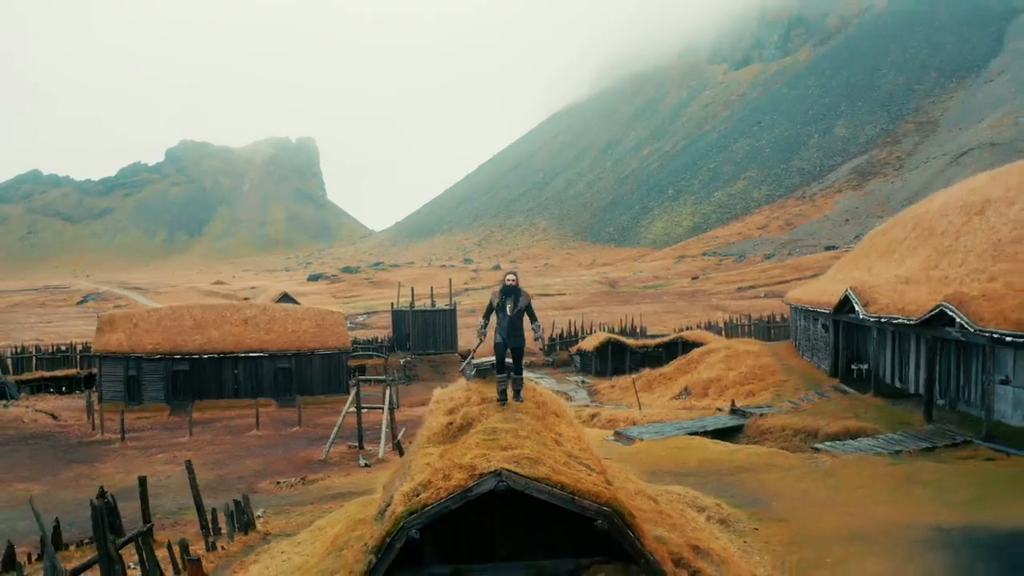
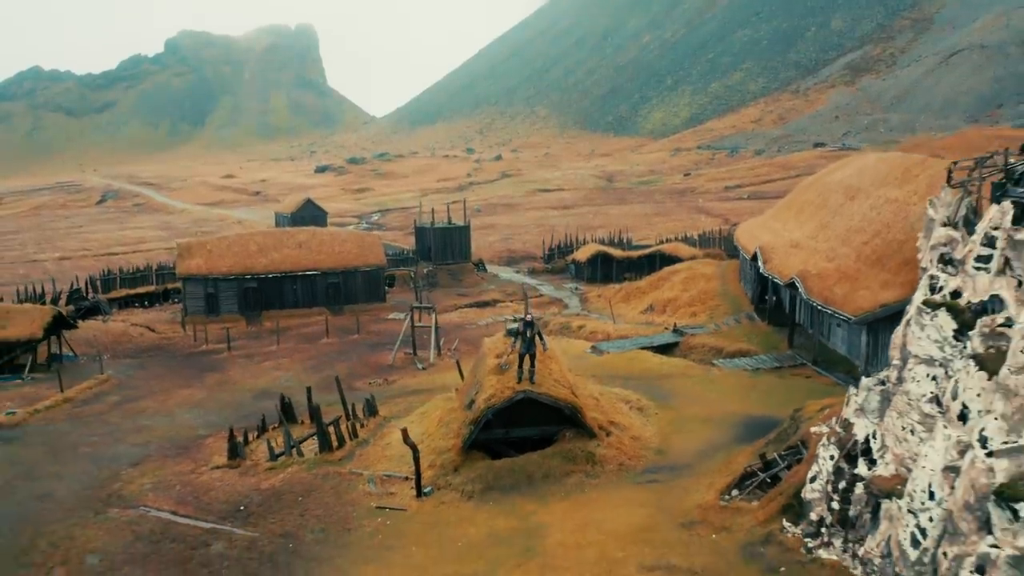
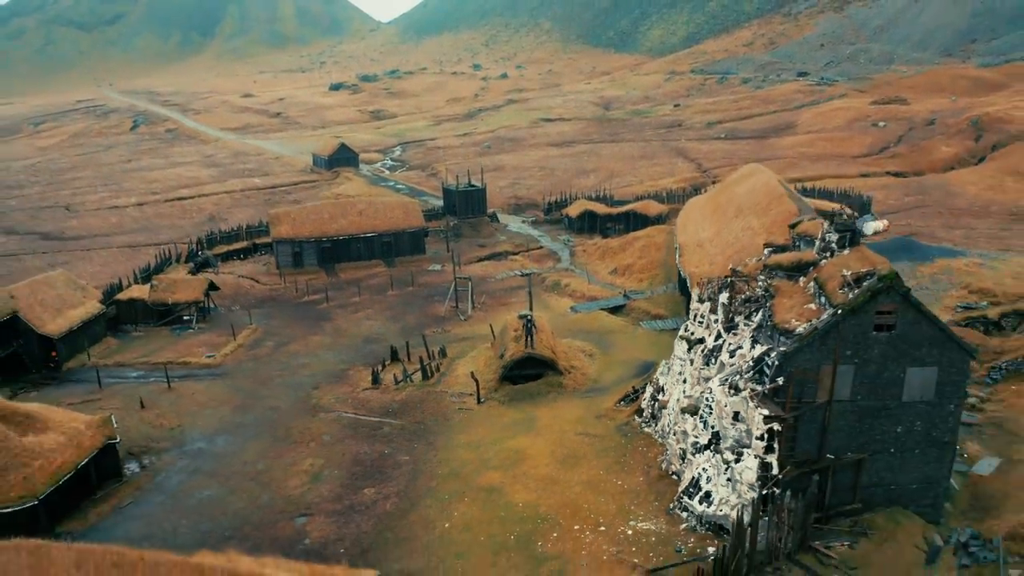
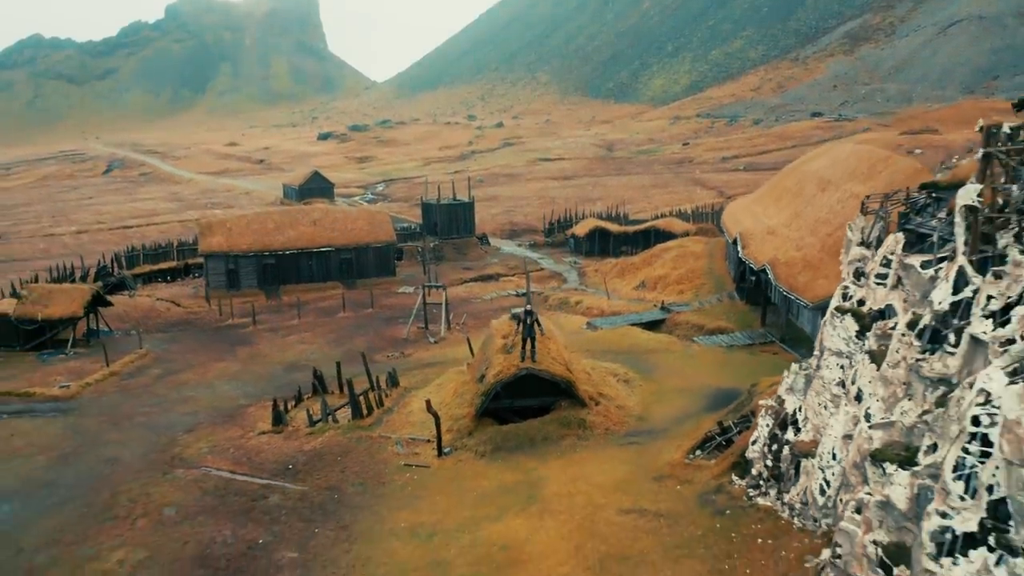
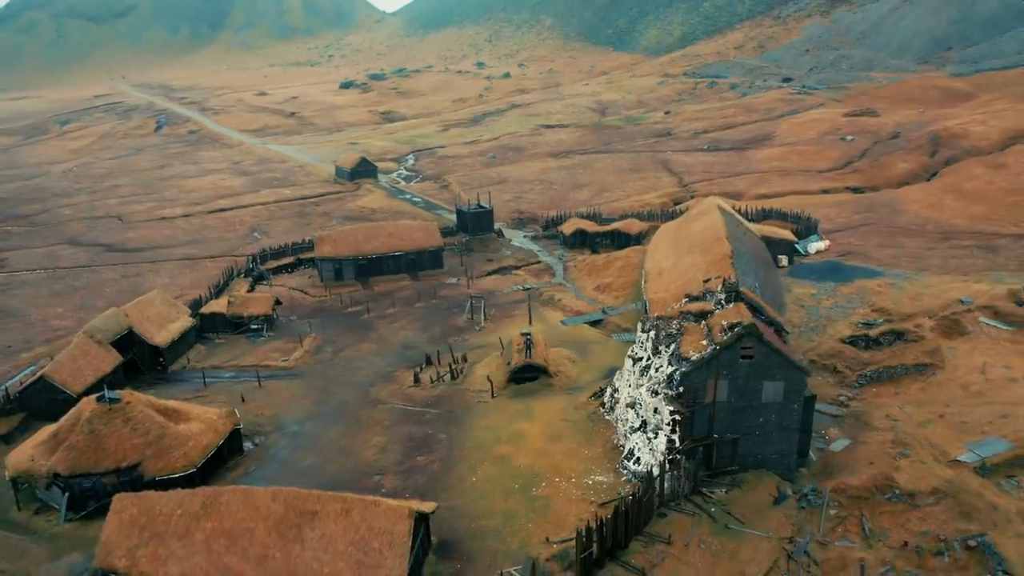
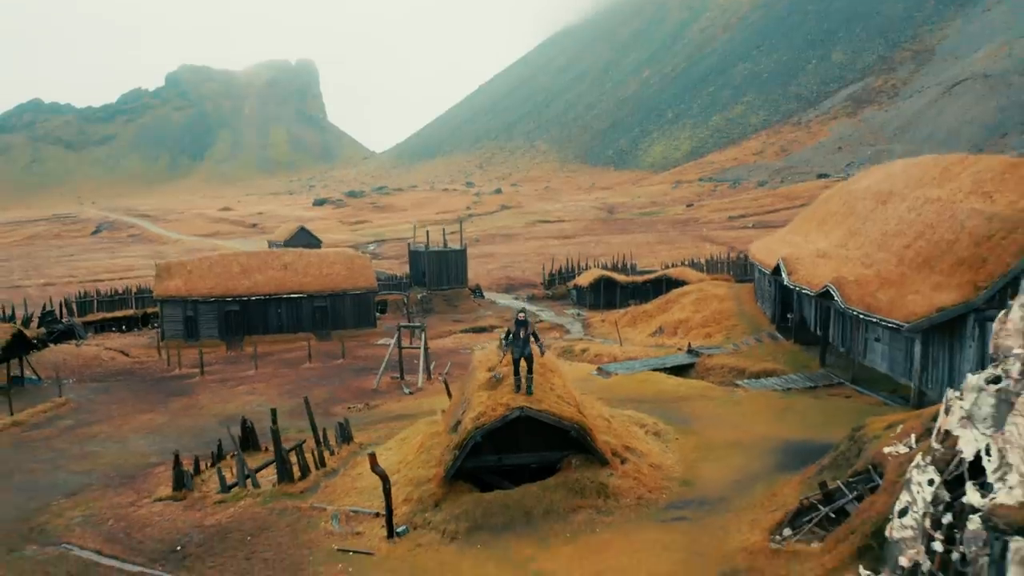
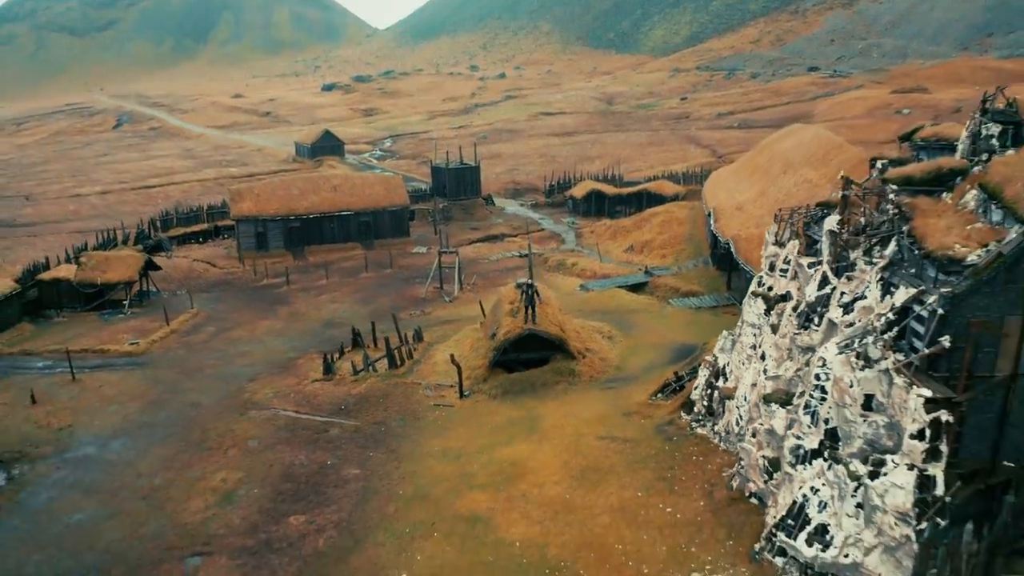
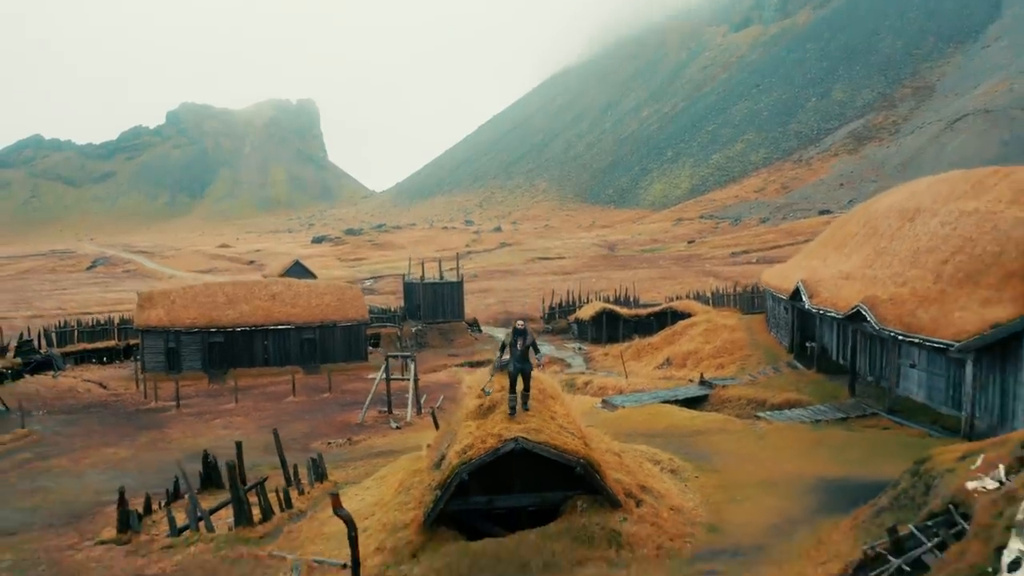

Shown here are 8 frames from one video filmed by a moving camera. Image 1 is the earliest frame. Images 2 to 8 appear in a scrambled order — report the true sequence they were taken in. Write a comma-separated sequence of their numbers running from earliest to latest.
8, 6, 2, 4, 7, 3, 5
